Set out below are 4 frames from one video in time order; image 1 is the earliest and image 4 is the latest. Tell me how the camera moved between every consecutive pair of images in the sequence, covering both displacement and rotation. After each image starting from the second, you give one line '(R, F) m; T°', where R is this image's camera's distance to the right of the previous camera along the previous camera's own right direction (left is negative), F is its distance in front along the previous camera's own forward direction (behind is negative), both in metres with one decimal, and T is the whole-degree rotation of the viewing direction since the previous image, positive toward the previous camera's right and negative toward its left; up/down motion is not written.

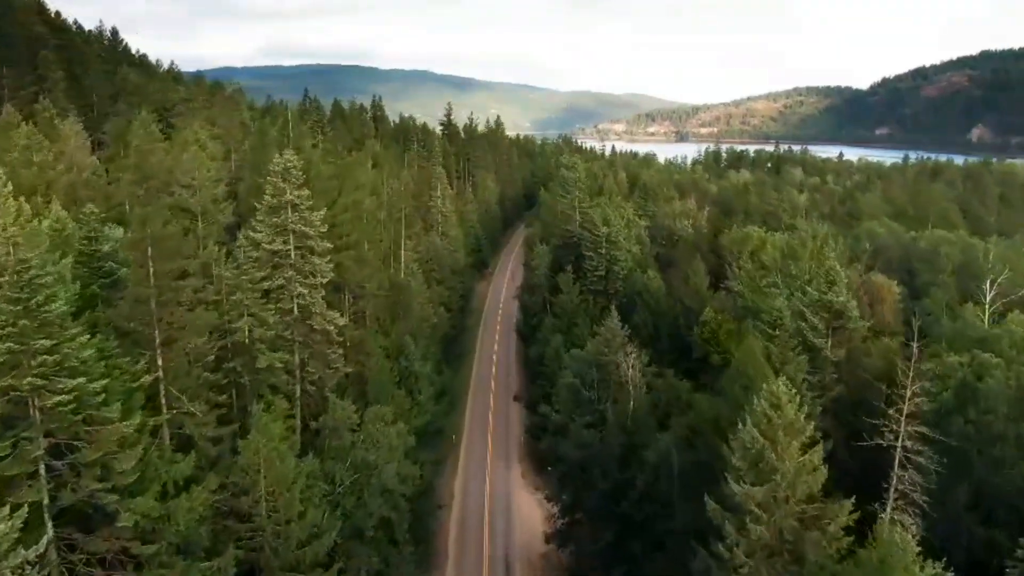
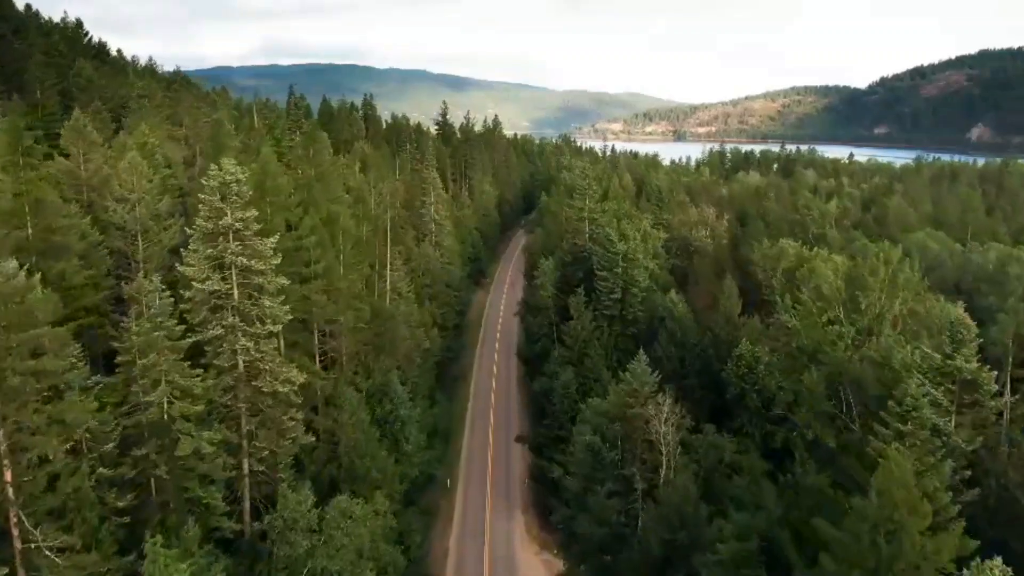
(-0.3, +7.7) m; 0°
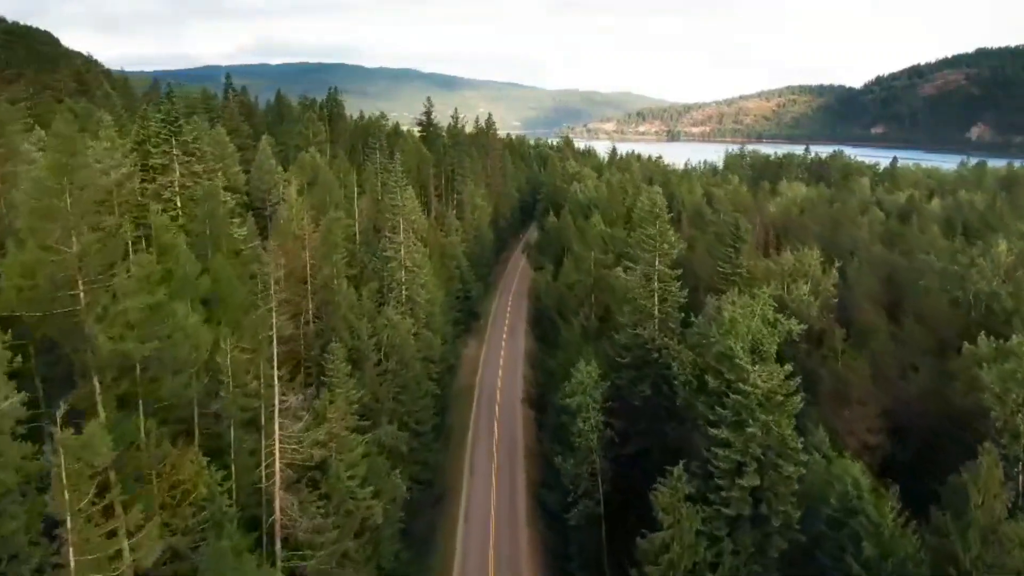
(-1.0, +25.8) m; +1°
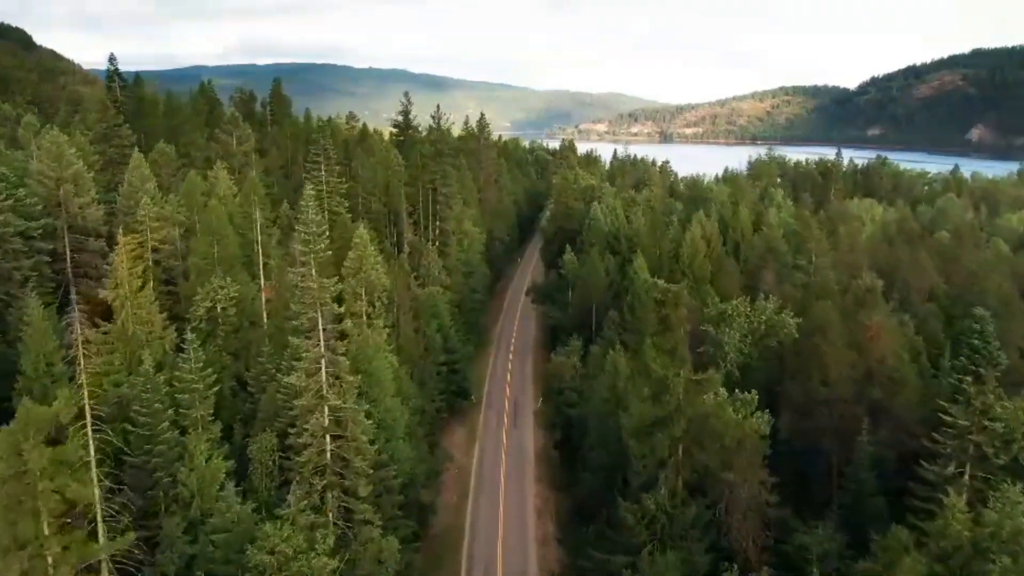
(-1.1, +27.0) m; +1°
